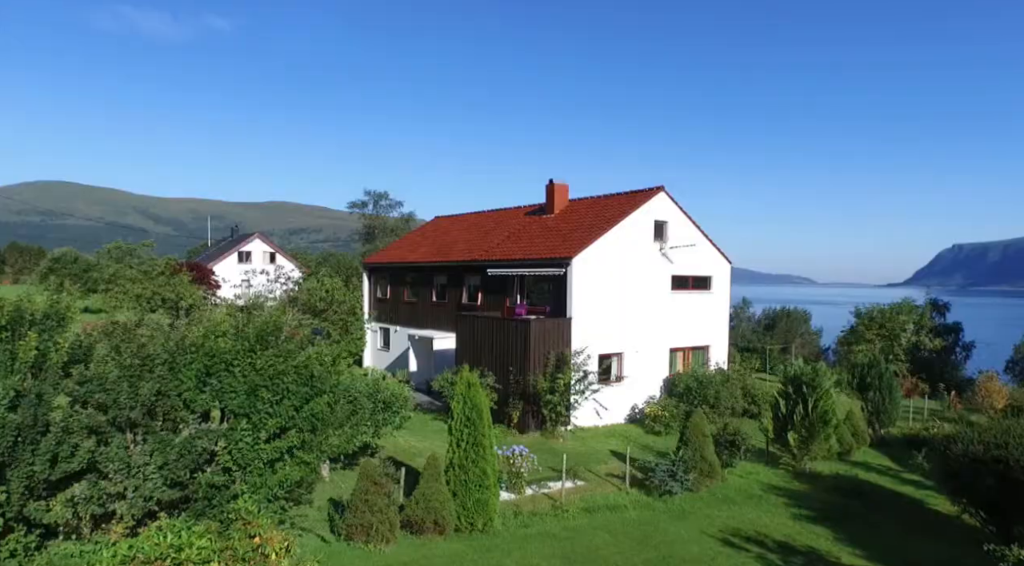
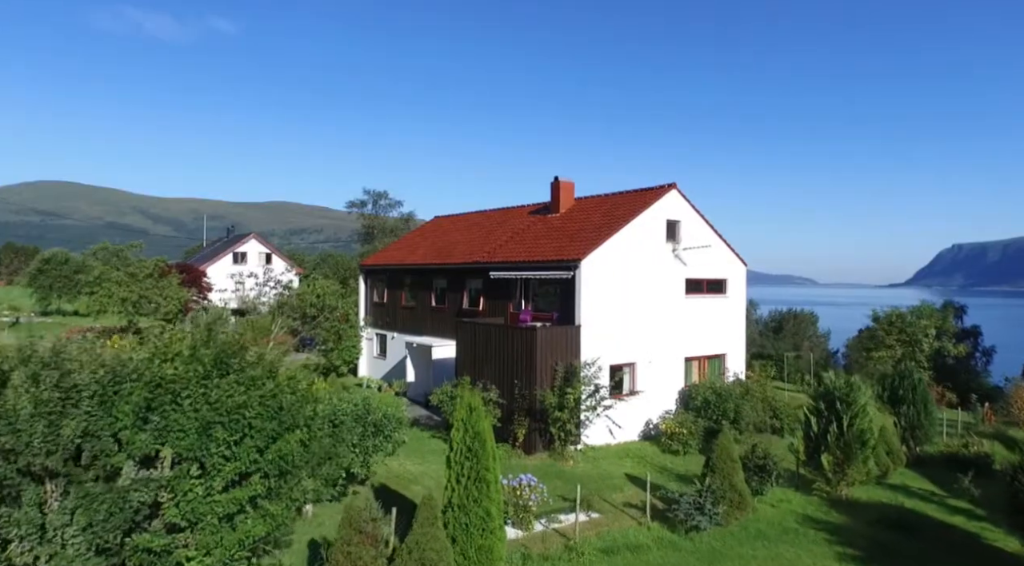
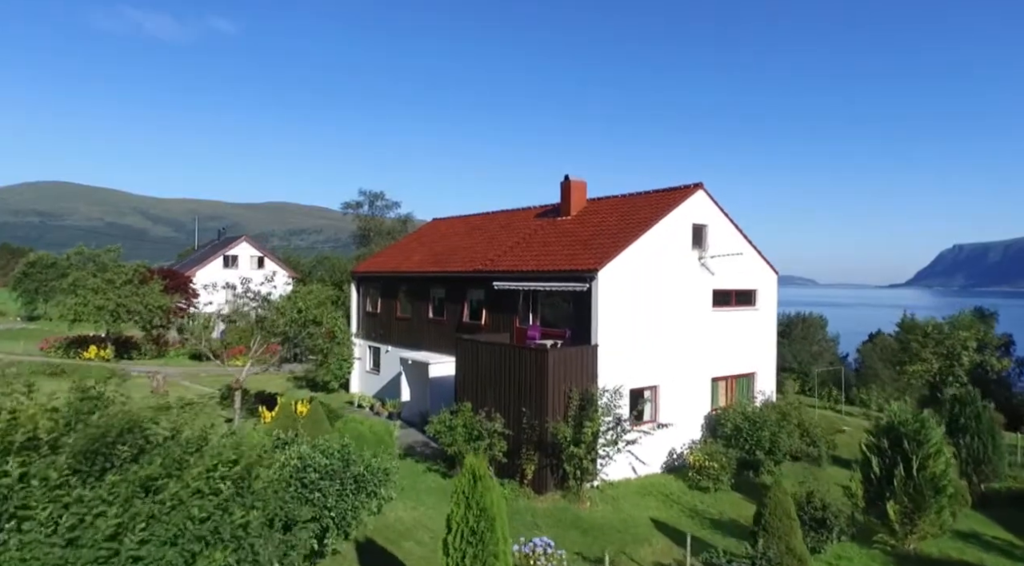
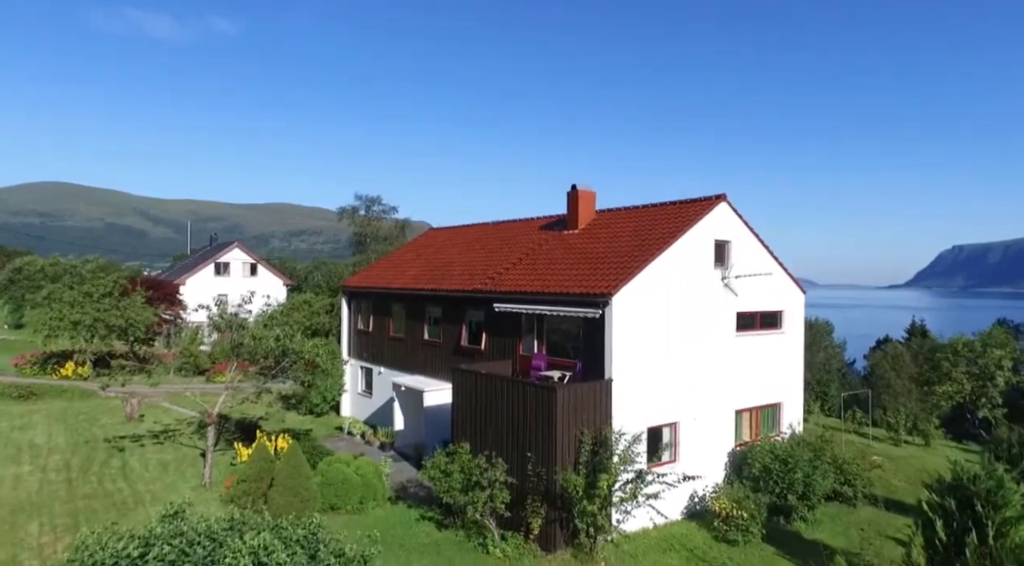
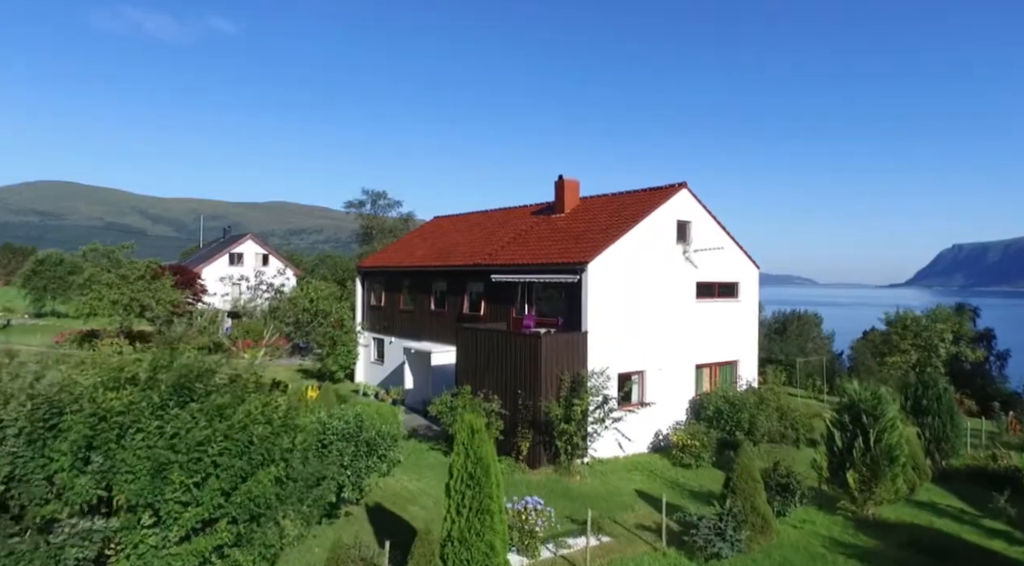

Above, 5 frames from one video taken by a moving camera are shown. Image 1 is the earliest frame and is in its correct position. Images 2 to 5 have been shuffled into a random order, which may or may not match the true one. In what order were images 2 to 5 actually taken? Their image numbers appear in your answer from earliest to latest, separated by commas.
2, 5, 3, 4
